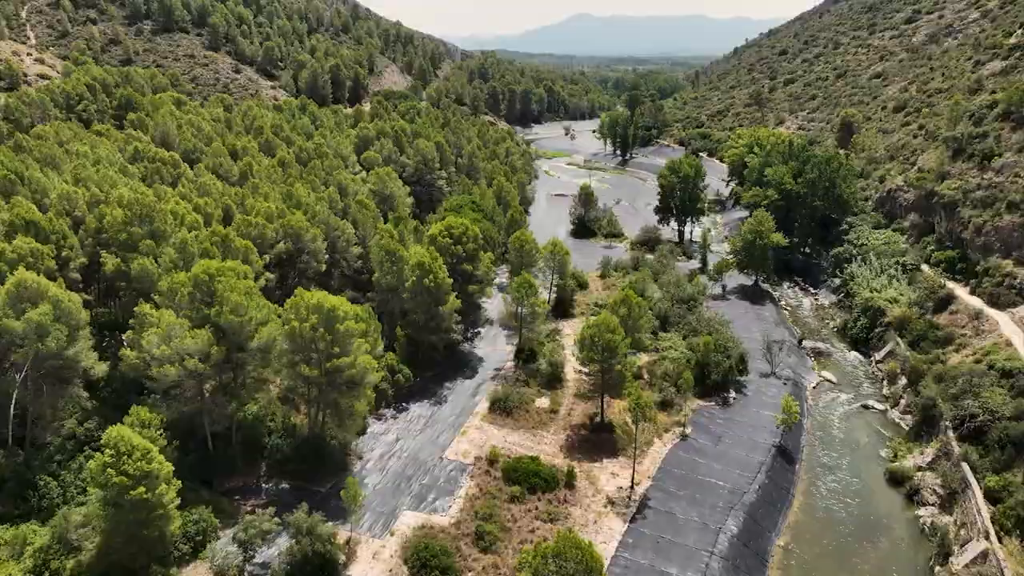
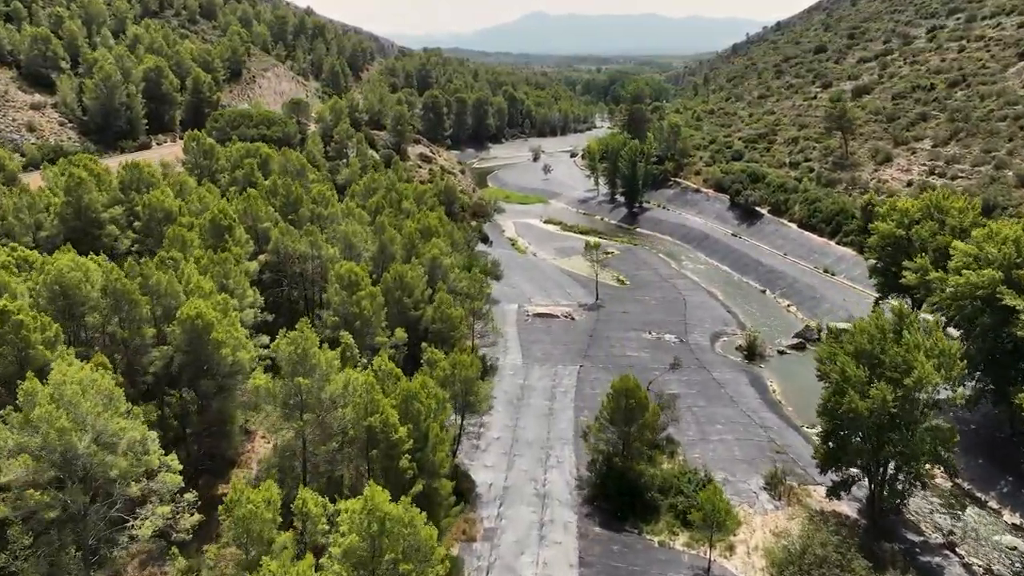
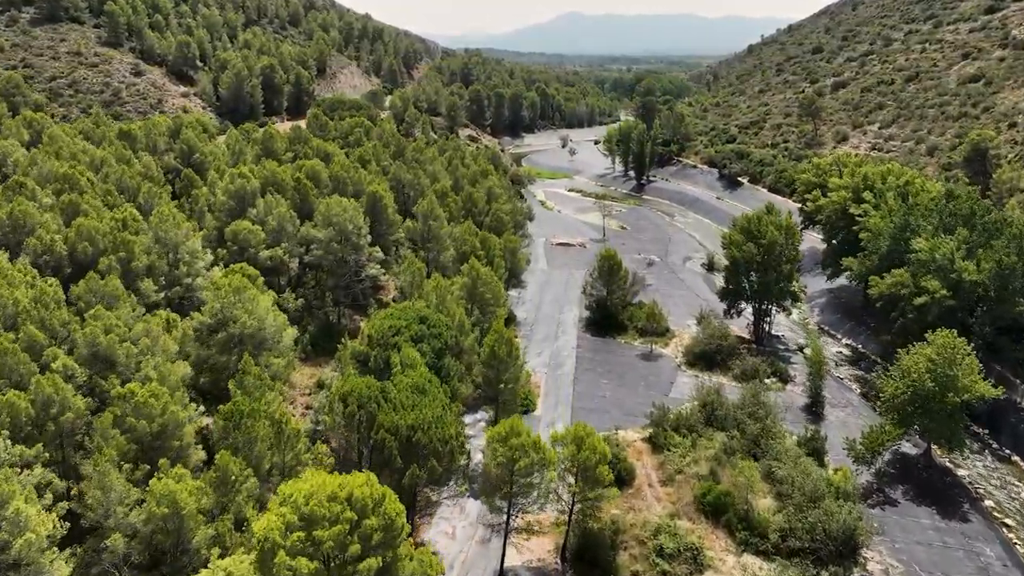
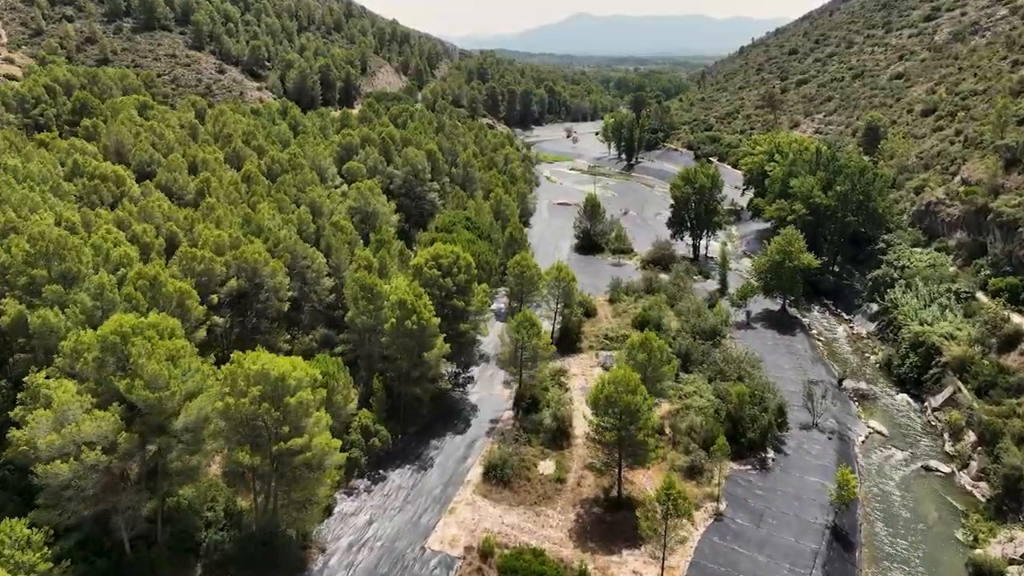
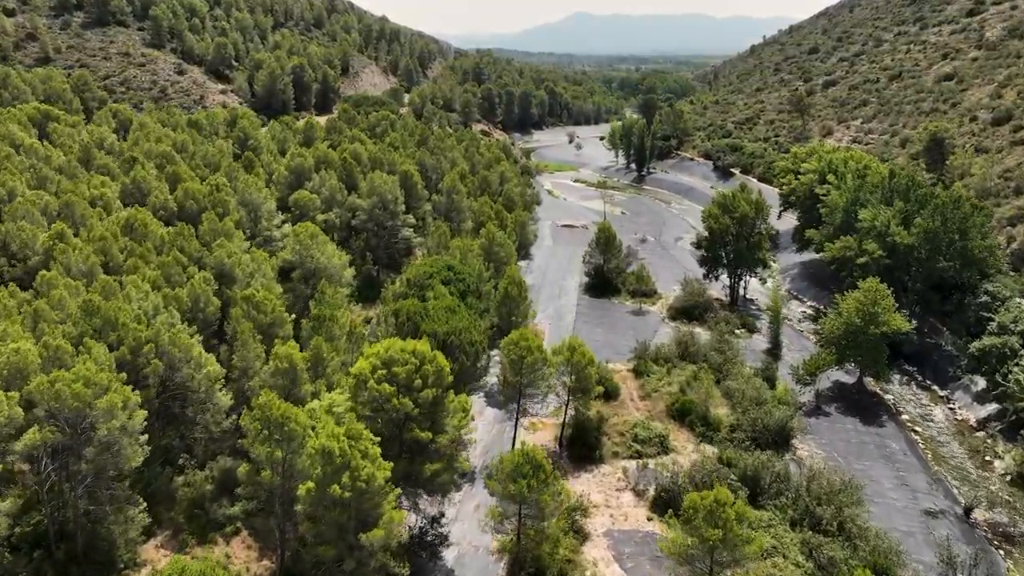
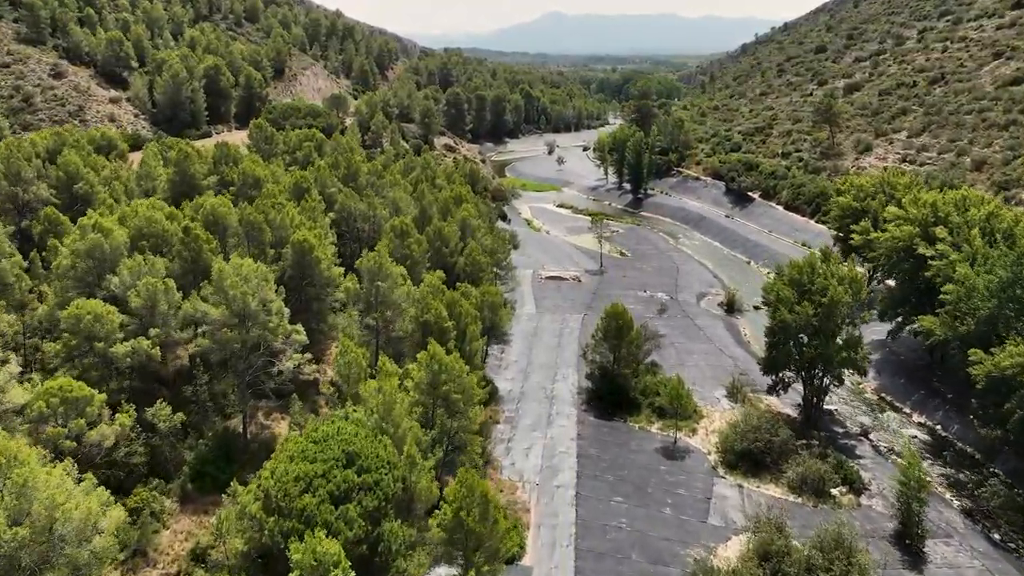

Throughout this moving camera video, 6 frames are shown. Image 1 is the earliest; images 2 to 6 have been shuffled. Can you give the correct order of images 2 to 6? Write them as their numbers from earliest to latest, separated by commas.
4, 5, 3, 6, 2
